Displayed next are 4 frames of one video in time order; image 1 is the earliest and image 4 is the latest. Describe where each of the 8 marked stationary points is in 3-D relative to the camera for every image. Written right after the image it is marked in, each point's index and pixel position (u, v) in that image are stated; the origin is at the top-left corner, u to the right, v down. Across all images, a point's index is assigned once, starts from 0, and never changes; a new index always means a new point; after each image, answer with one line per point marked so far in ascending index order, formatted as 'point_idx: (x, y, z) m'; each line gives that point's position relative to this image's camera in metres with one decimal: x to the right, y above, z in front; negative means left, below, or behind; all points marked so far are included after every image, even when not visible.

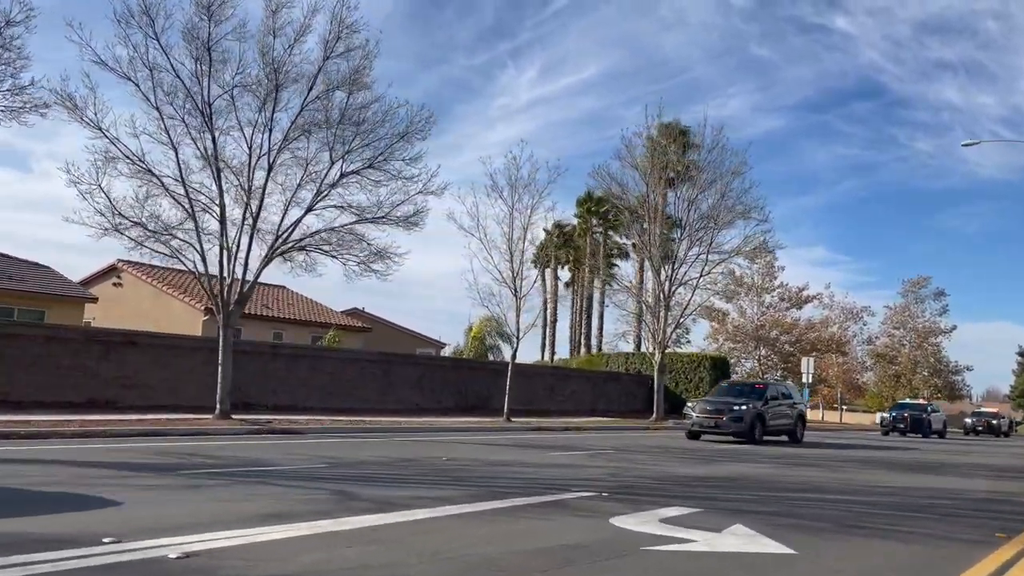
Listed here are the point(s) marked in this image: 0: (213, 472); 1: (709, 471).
0: (-3.8, -2.3, +12.7) m
1: (+3.3, -3.1, +16.9) m
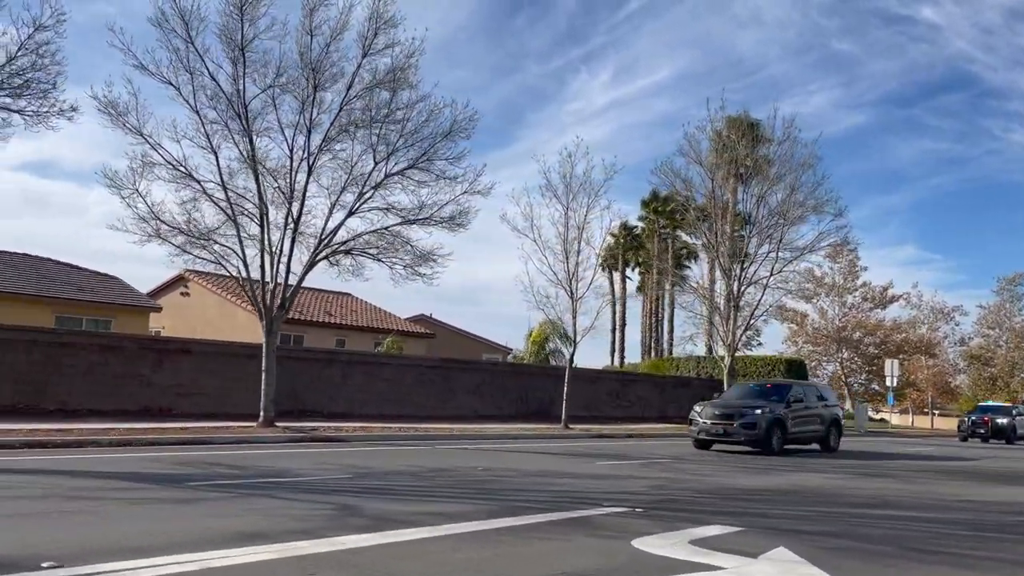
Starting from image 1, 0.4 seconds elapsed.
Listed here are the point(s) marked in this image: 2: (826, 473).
0: (-3.5, -2.4, +12.0) m
1: (+4.0, -3.1, +15.7) m
2: (+5.9, -3.5, +18.8) m
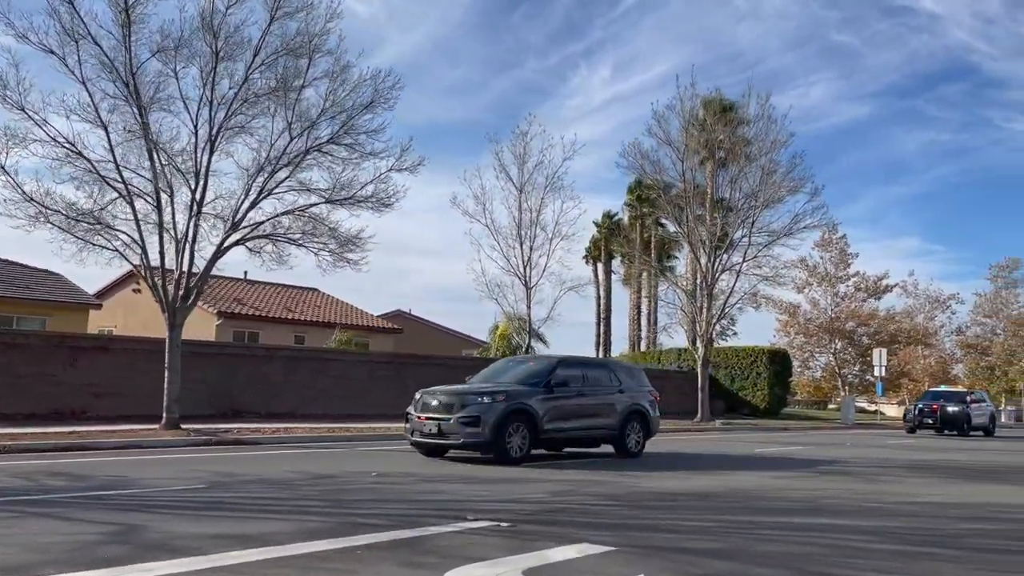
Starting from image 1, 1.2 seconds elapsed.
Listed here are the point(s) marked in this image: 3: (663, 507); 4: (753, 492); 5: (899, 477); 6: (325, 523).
0: (-4.9, -2.2, +10.2) m
1: (+2.5, -2.7, +13.8) m
2: (+4.5, -3.1, +16.9) m
3: (+1.7, -2.4, +11.1) m
4: (+3.2, -2.7, +13.2) m
5: (+6.5, -3.2, +16.8) m
6: (-1.7, -2.1, +8.9) m
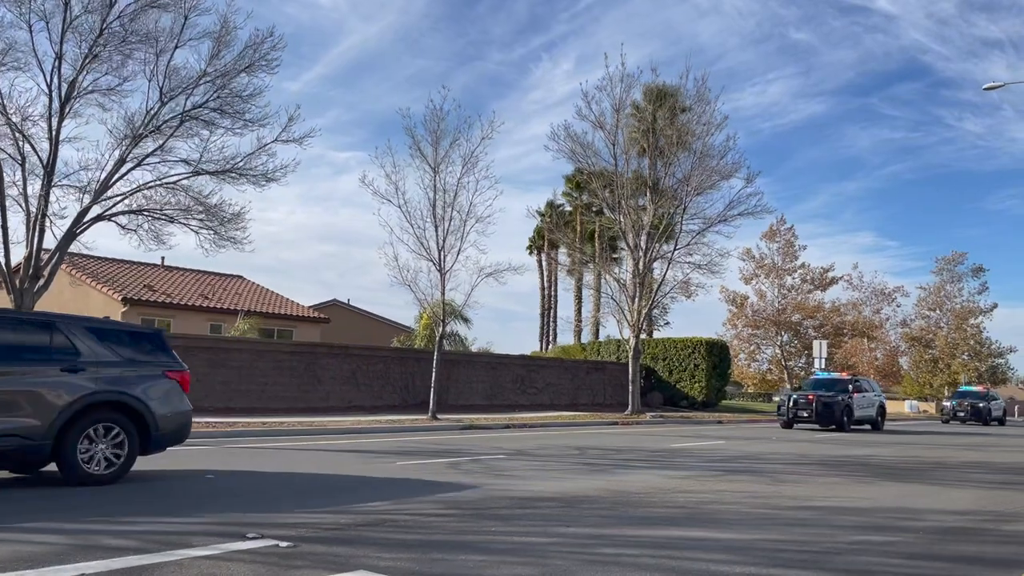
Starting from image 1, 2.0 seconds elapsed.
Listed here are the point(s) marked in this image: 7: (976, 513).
0: (-6.6, -1.9, +8.3) m
1: (+0.7, -2.5, +12.3) m
2: (+2.5, -2.9, +15.4) m
3: (0.0, -2.2, +9.5) m
4: (+1.4, -2.4, +11.7) m
5: (+4.6, -2.9, +15.4) m
6: (-3.3, -1.8, +7.2) m
7: (+5.3, -2.6, +11.3) m
